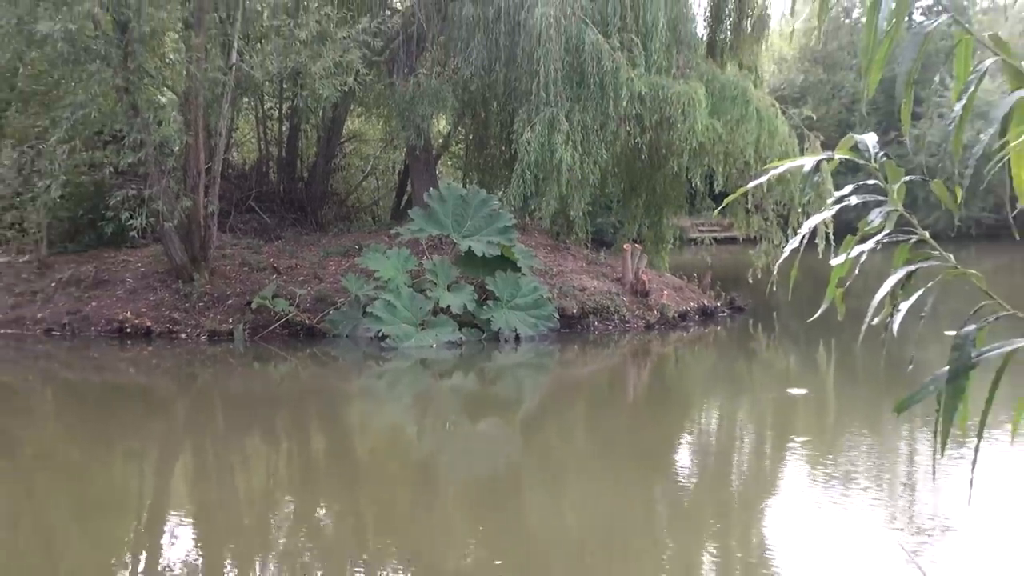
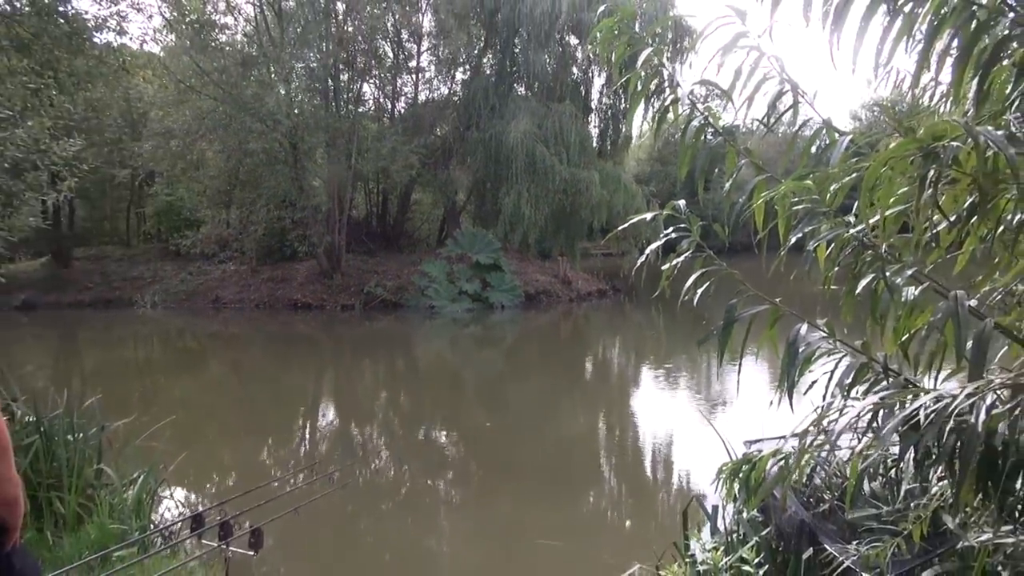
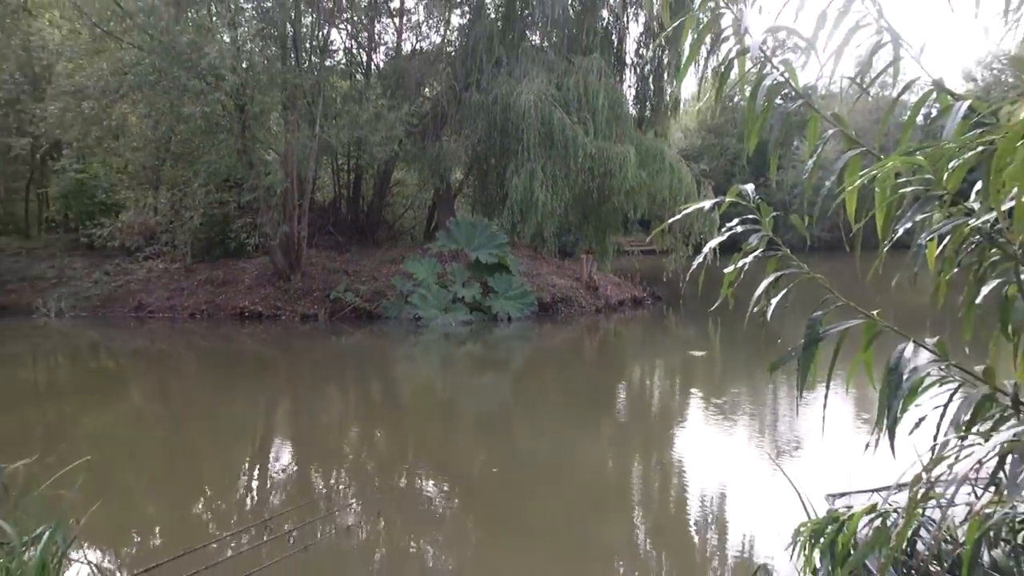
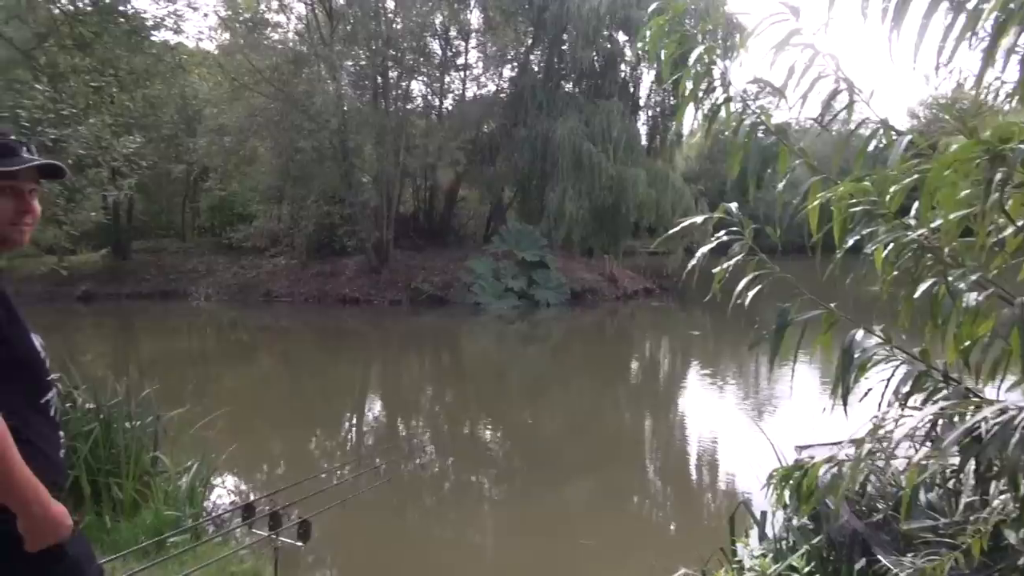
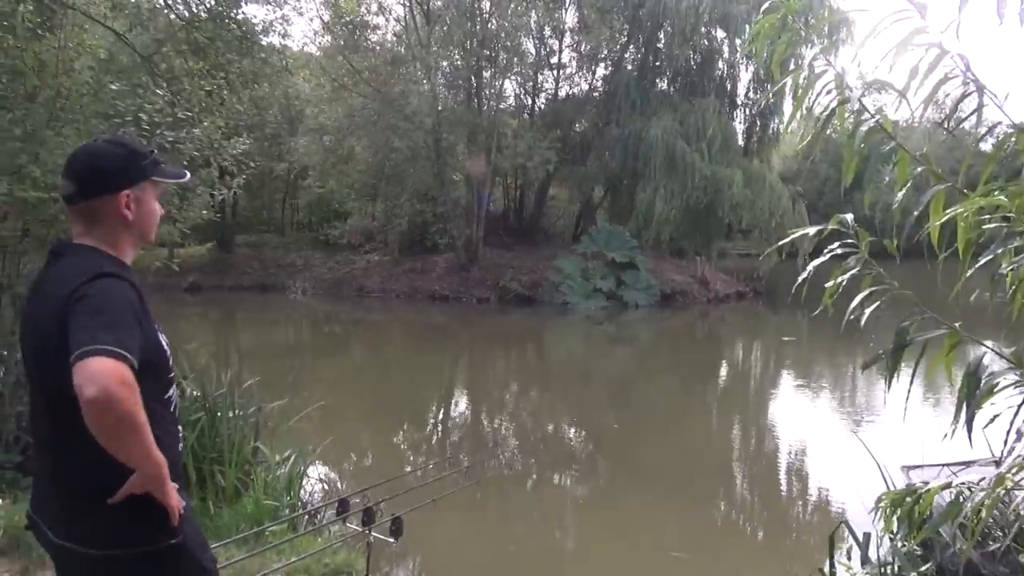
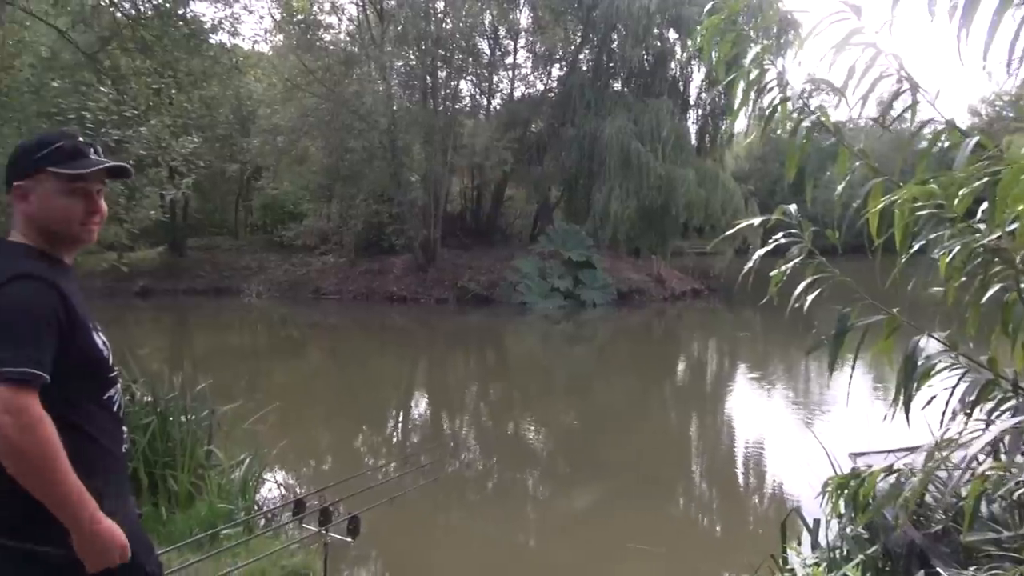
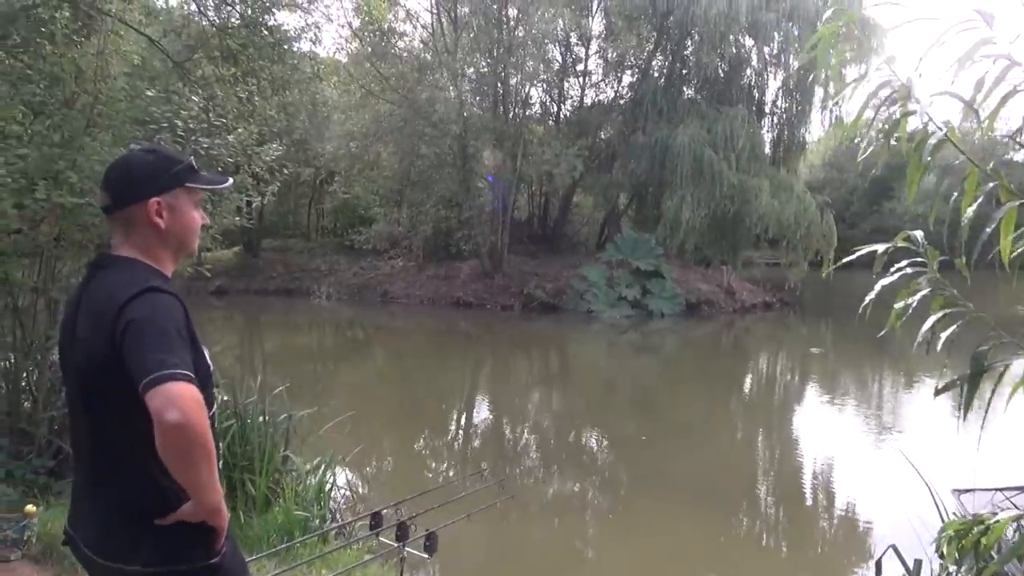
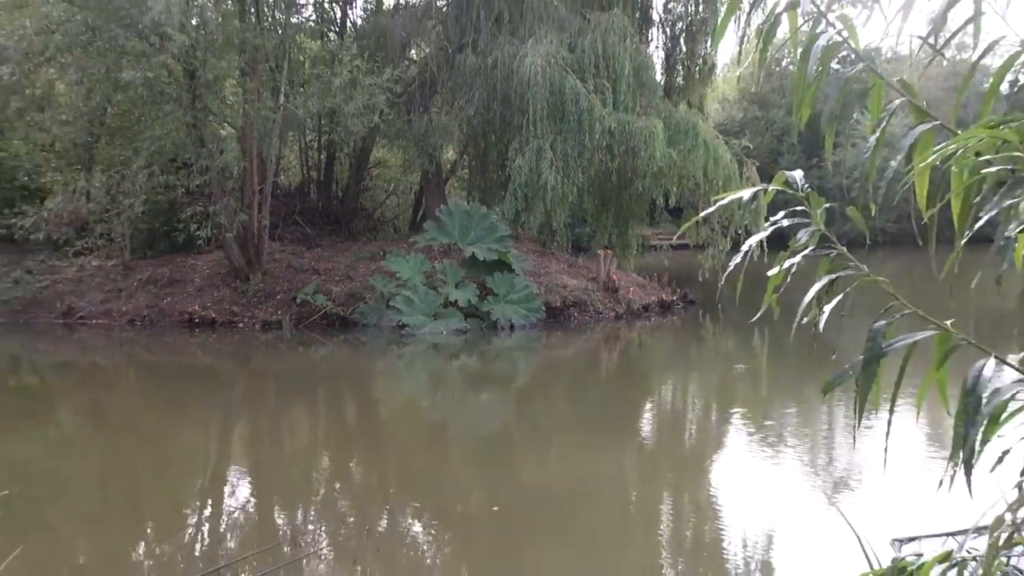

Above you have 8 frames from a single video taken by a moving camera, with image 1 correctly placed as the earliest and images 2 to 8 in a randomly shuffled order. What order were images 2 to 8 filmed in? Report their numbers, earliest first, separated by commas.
8, 3, 2, 4, 6, 5, 7
